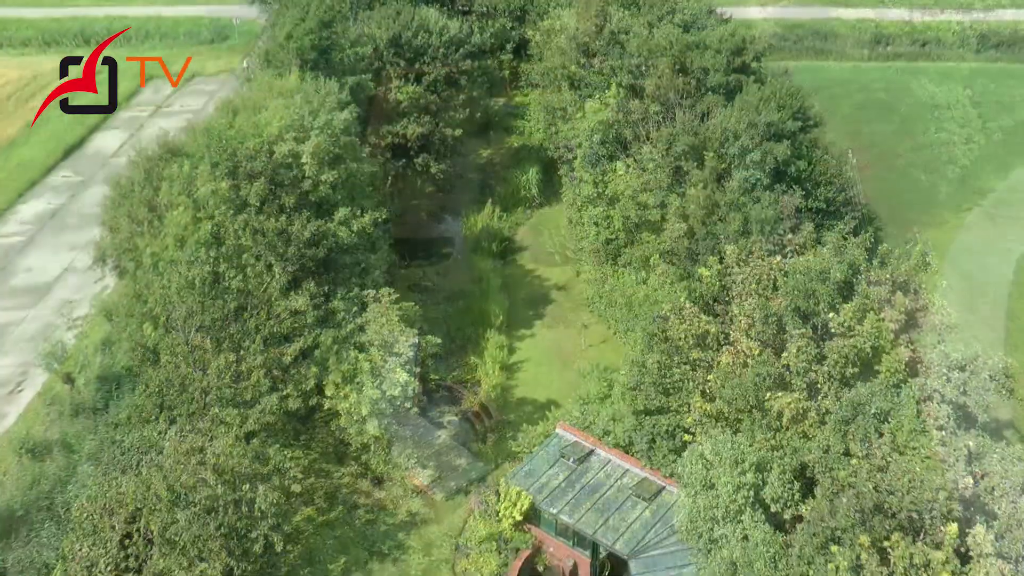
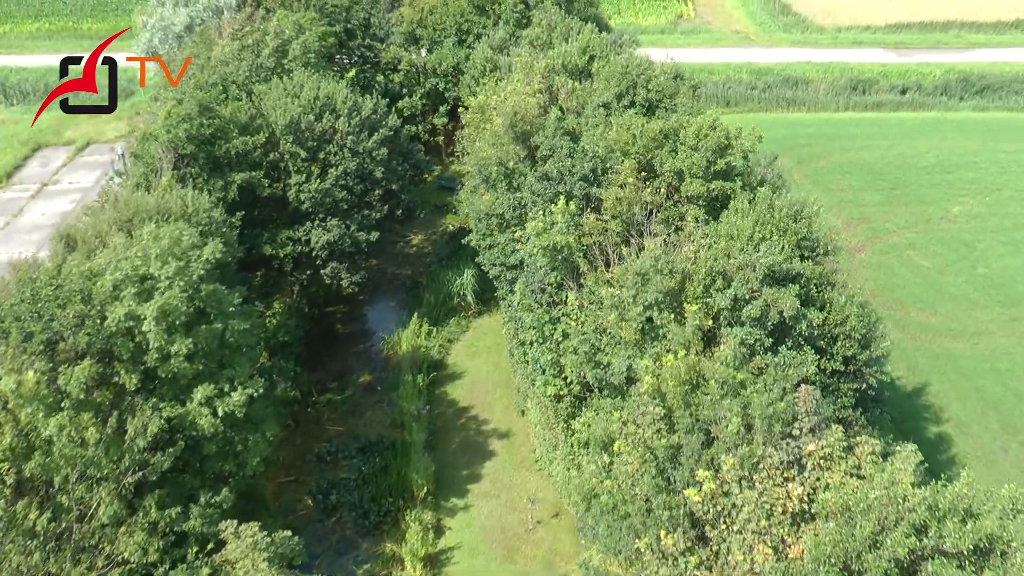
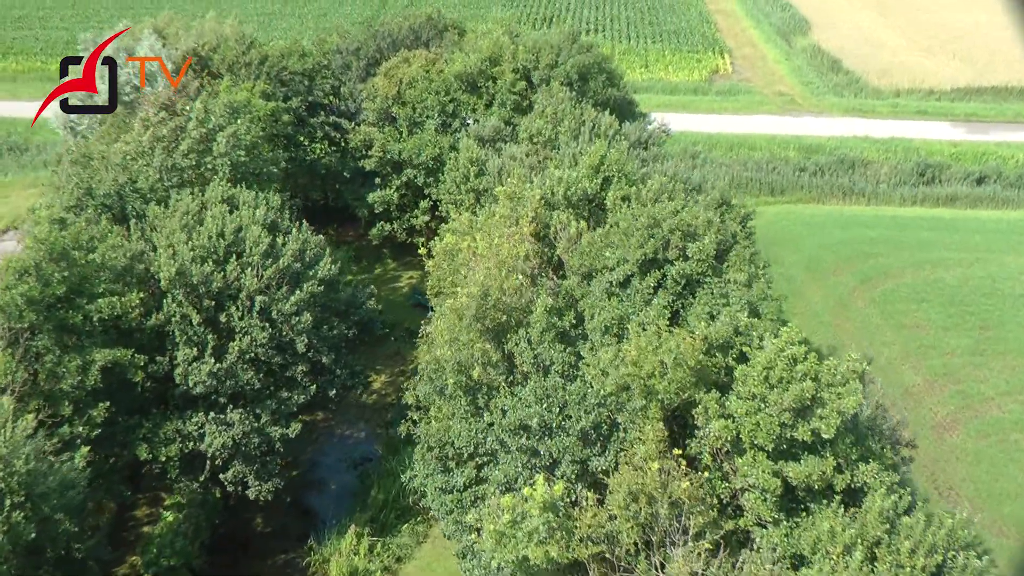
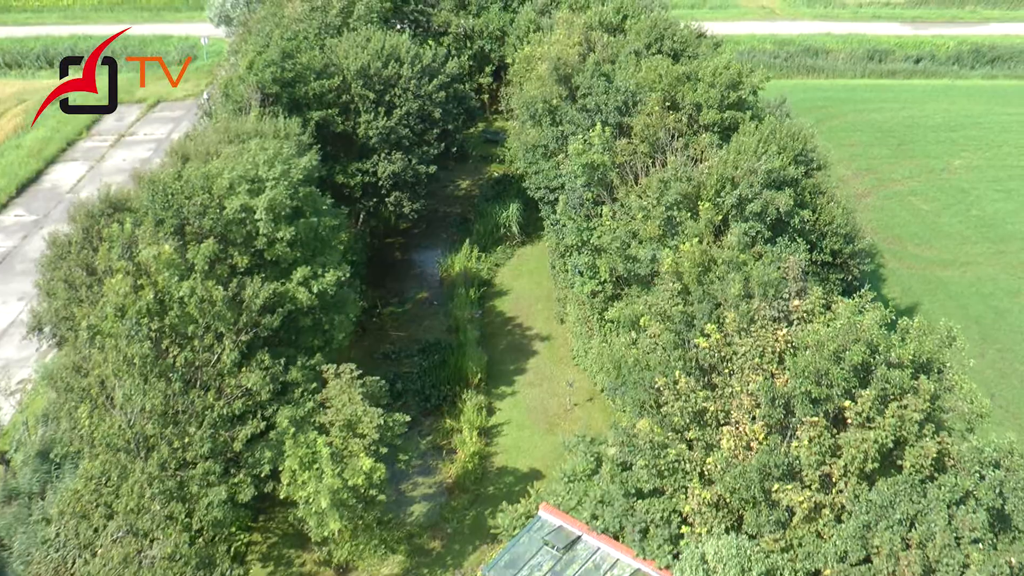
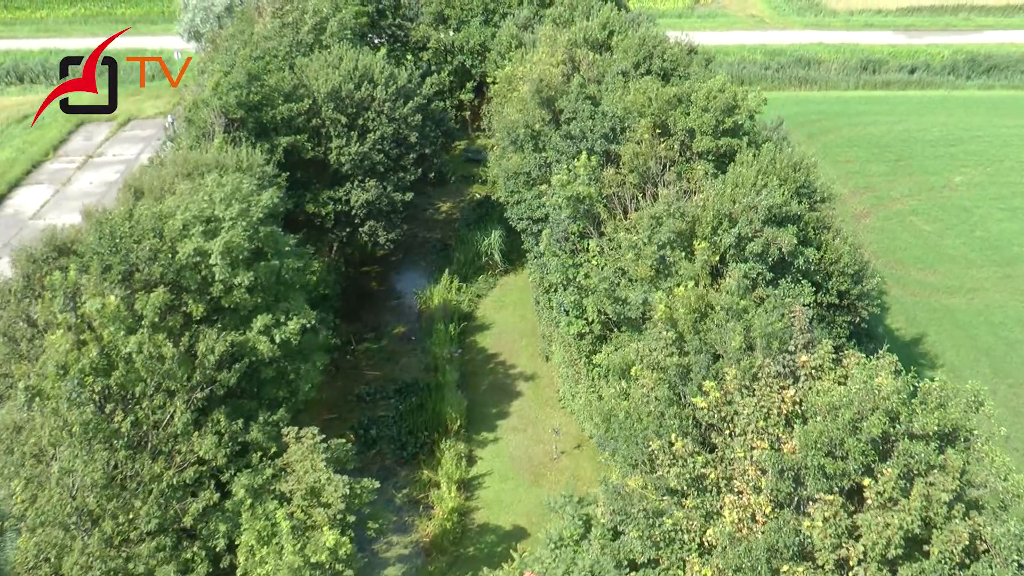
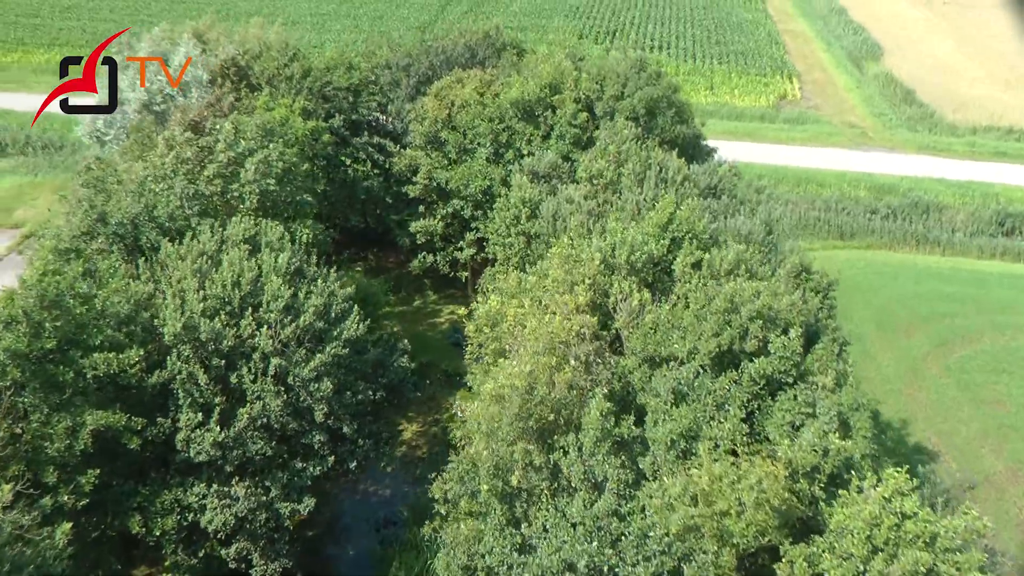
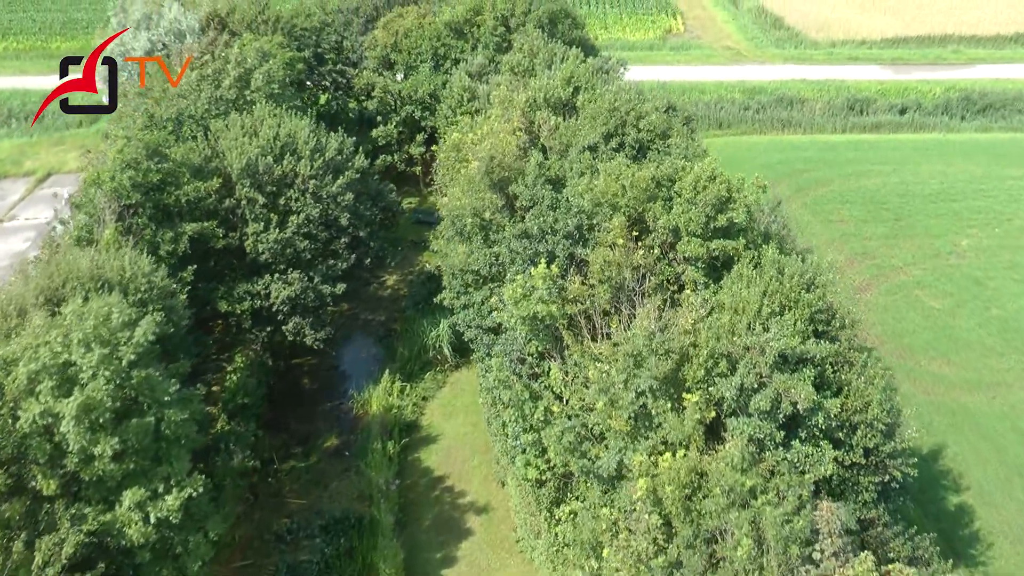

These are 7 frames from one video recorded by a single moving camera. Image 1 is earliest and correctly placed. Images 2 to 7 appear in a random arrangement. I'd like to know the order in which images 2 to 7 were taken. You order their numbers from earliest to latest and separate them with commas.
4, 5, 2, 7, 3, 6
